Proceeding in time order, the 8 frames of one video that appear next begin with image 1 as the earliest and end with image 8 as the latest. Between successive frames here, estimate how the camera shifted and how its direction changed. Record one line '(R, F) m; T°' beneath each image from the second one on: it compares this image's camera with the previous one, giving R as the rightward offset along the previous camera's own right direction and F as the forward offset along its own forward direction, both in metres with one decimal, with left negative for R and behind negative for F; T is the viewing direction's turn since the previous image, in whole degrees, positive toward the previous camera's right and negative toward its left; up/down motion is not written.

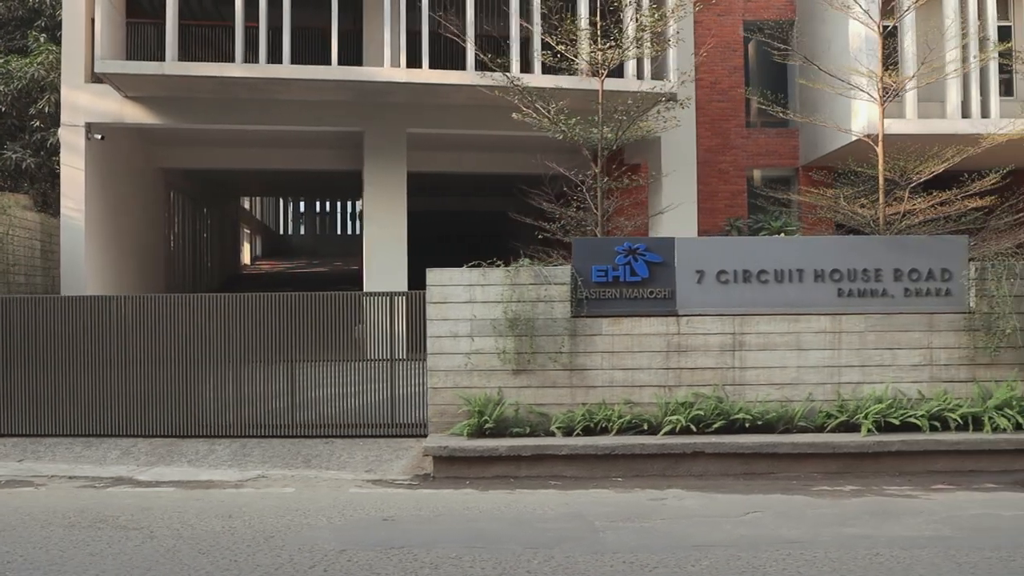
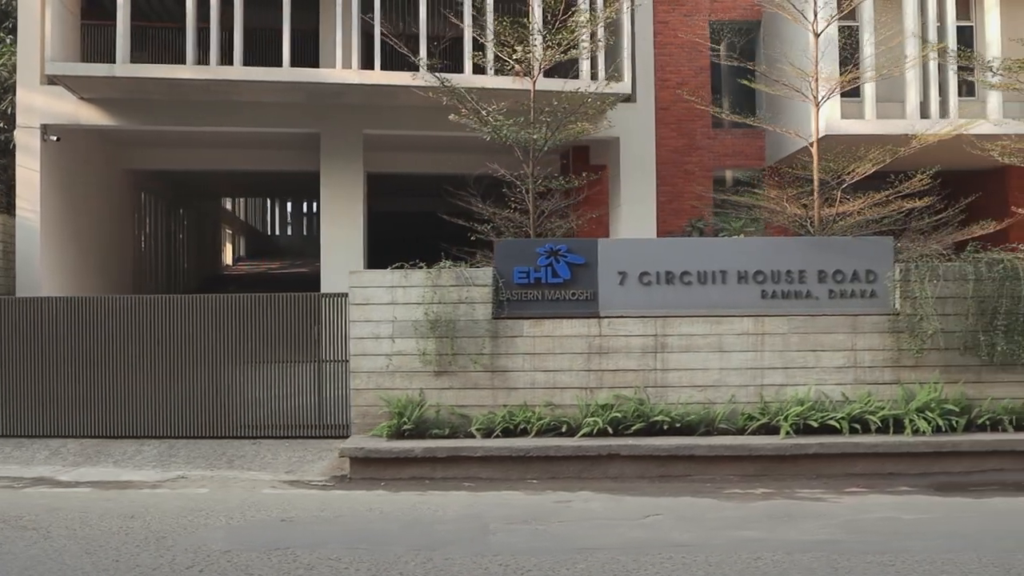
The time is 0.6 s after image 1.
(+0.7, 0.0) m; -1°
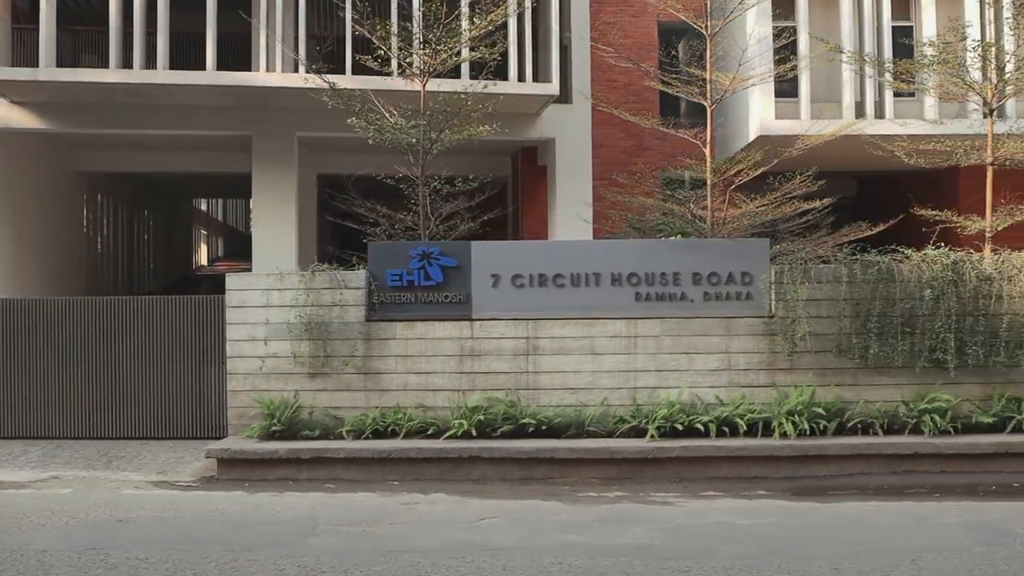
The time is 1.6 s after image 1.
(+1.2, 0.0) m; -2°
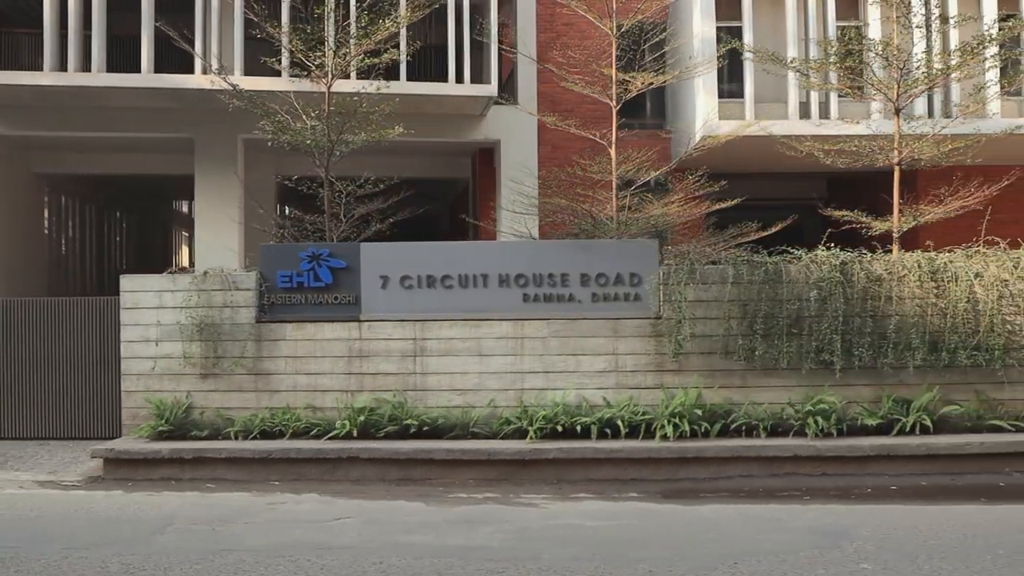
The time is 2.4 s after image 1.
(+1.0, 0.0) m; -2°
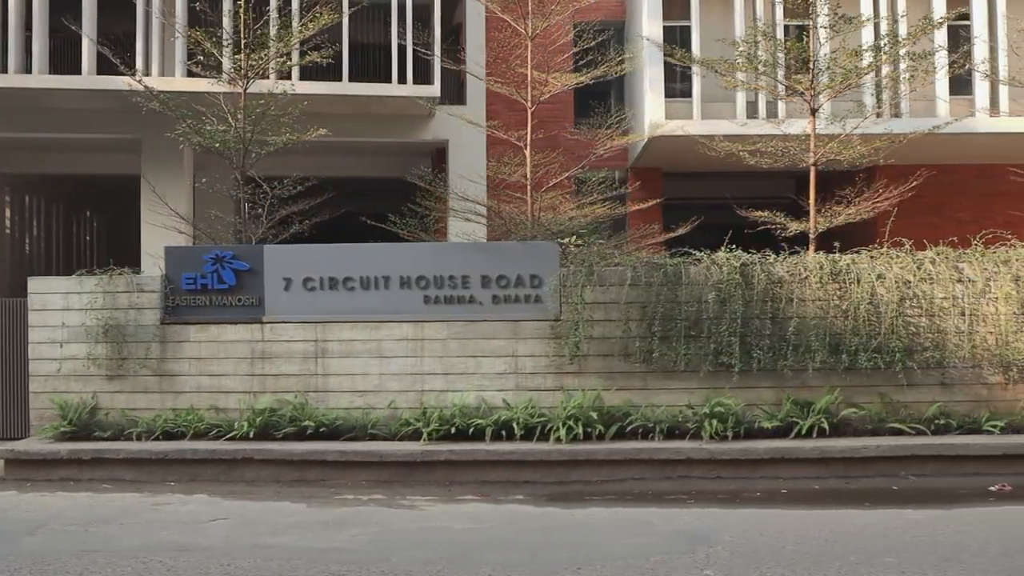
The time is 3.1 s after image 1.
(+0.9, 0.0) m; -1°
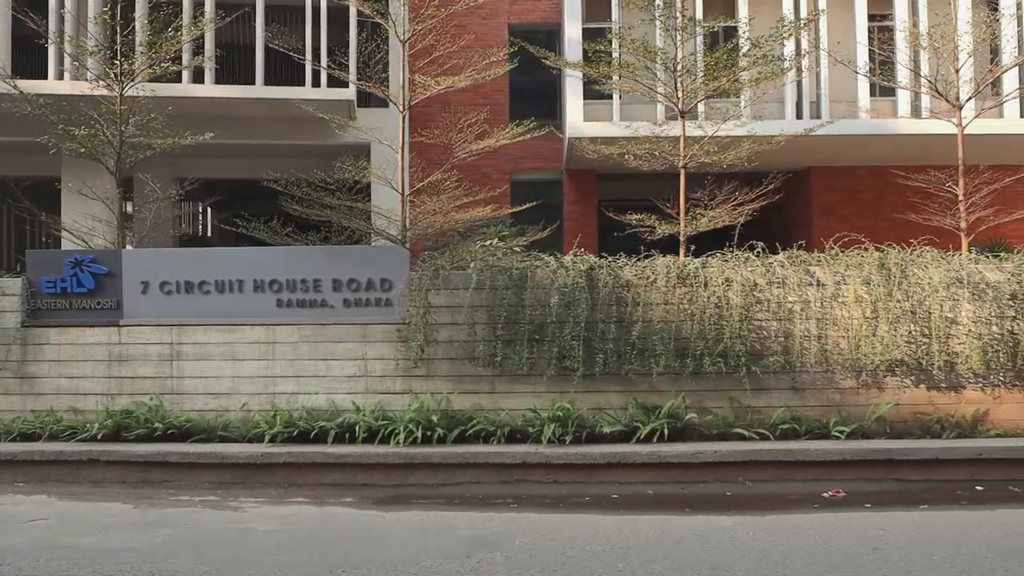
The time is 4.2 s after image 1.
(+1.3, 0.0) m; -2°
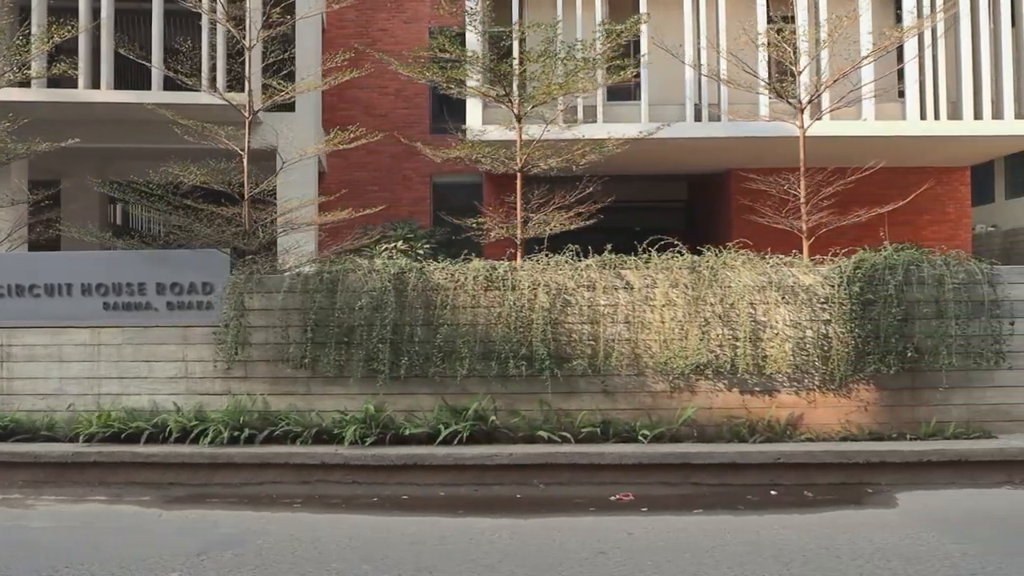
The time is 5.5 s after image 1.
(+1.6, 0.0) m; -2°
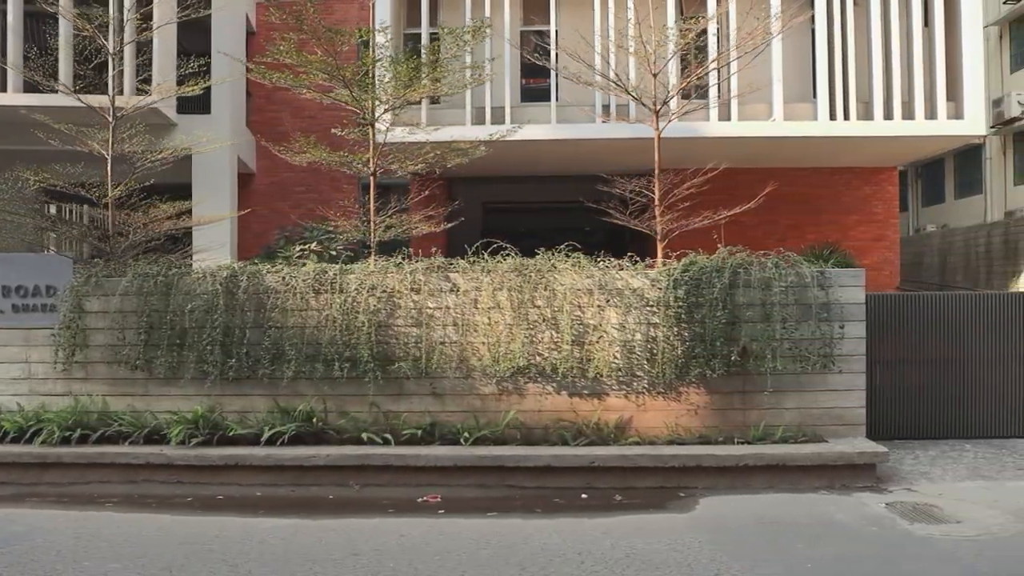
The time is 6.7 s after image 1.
(+1.4, 0.0) m; -2°
